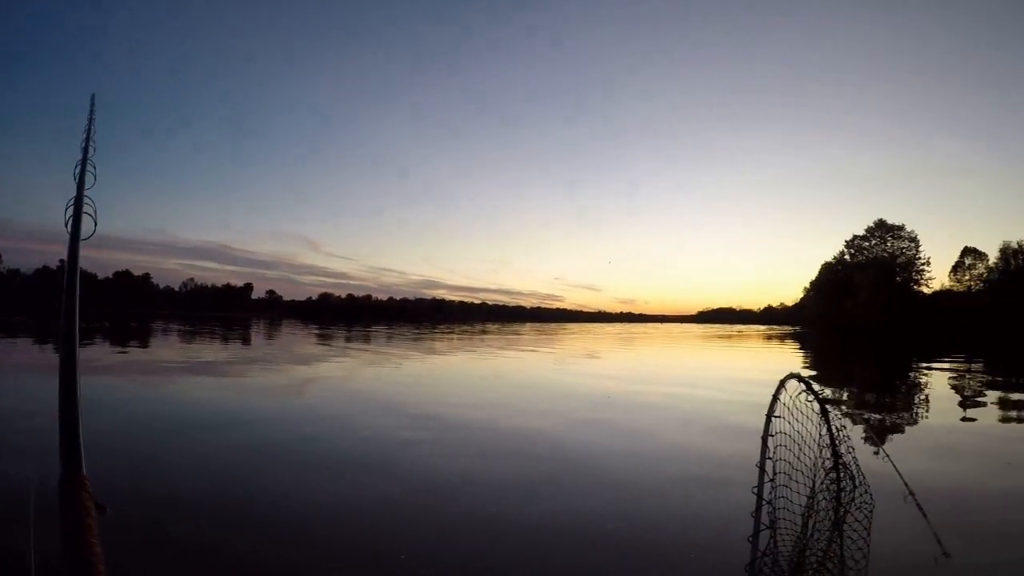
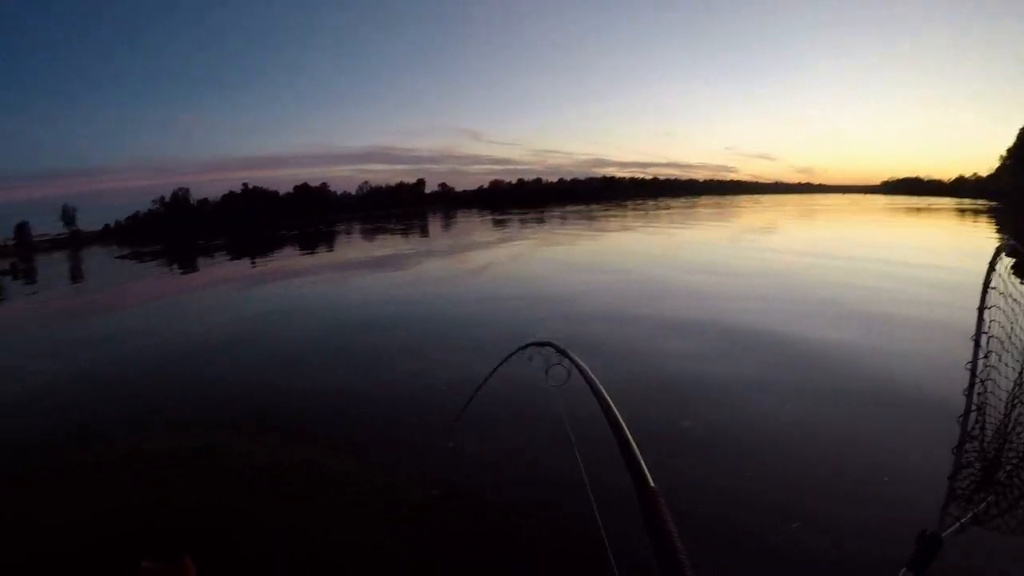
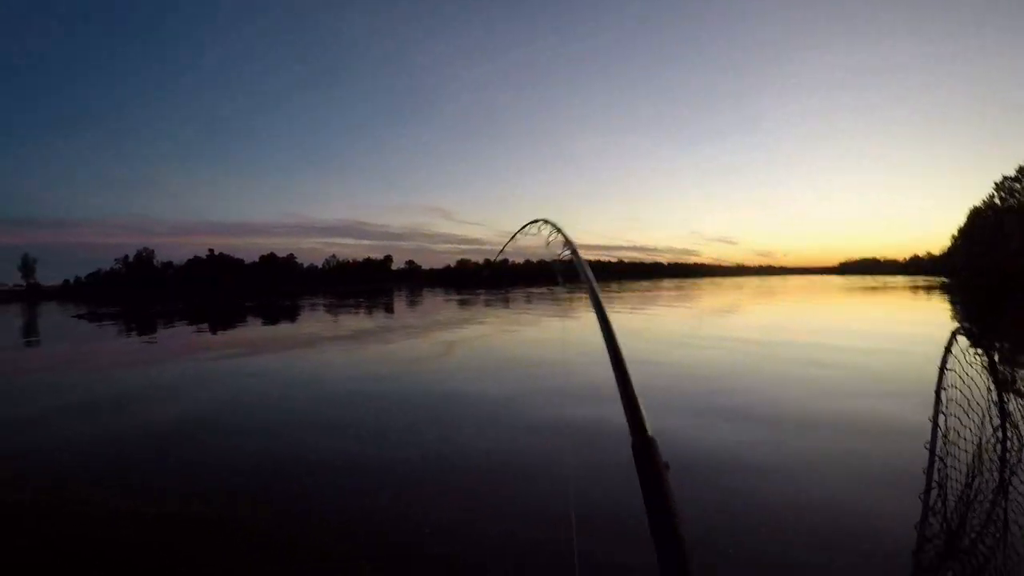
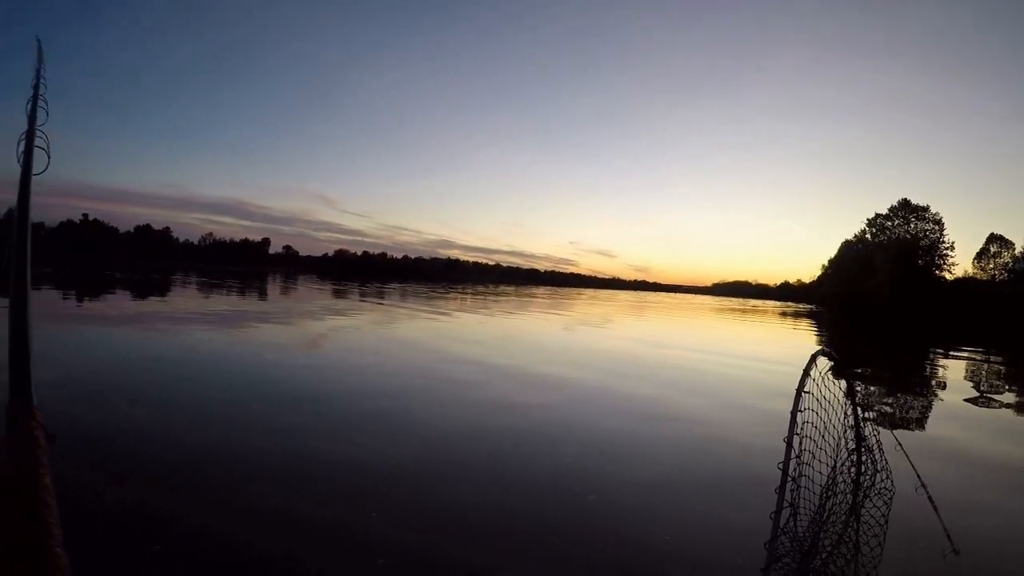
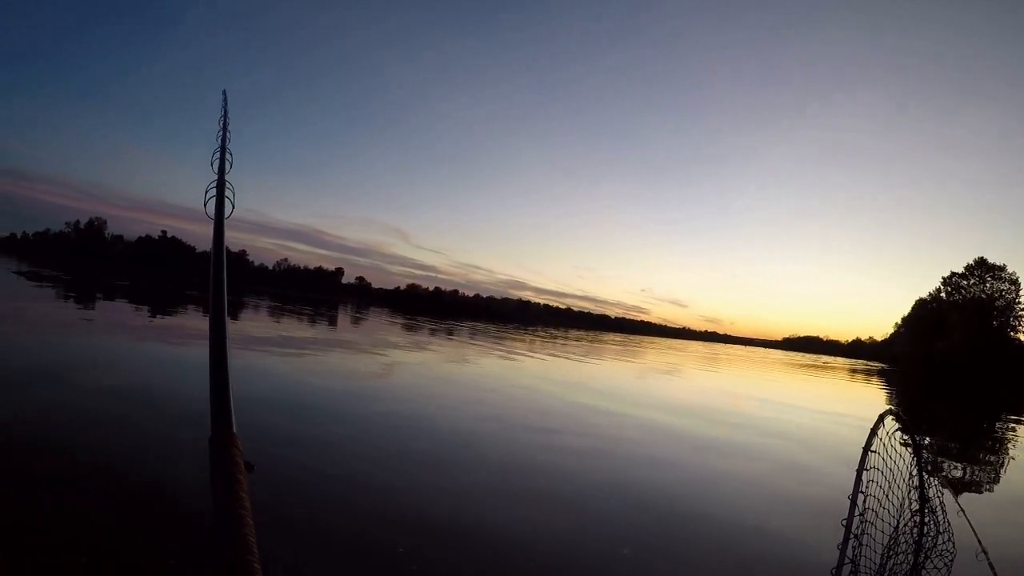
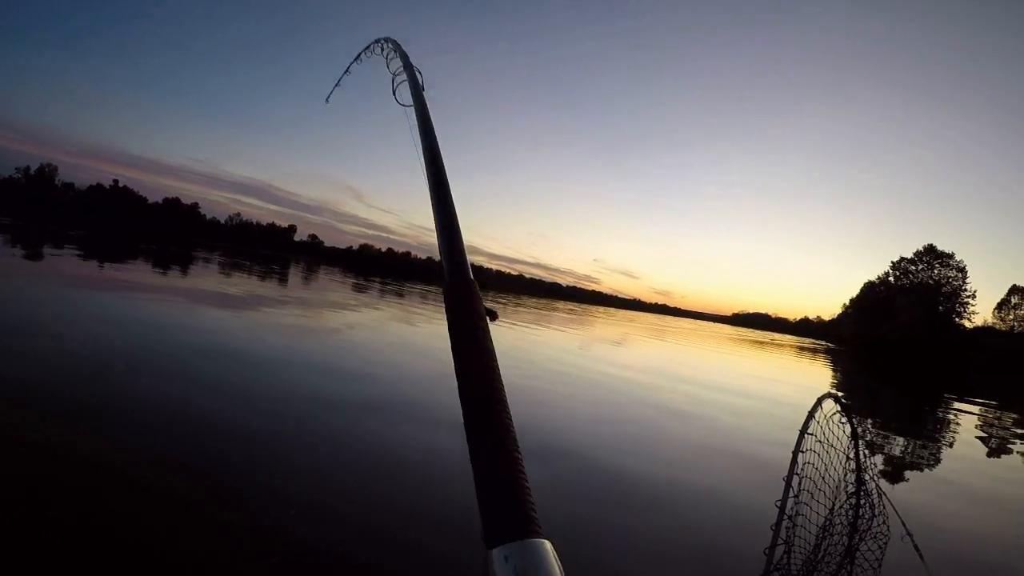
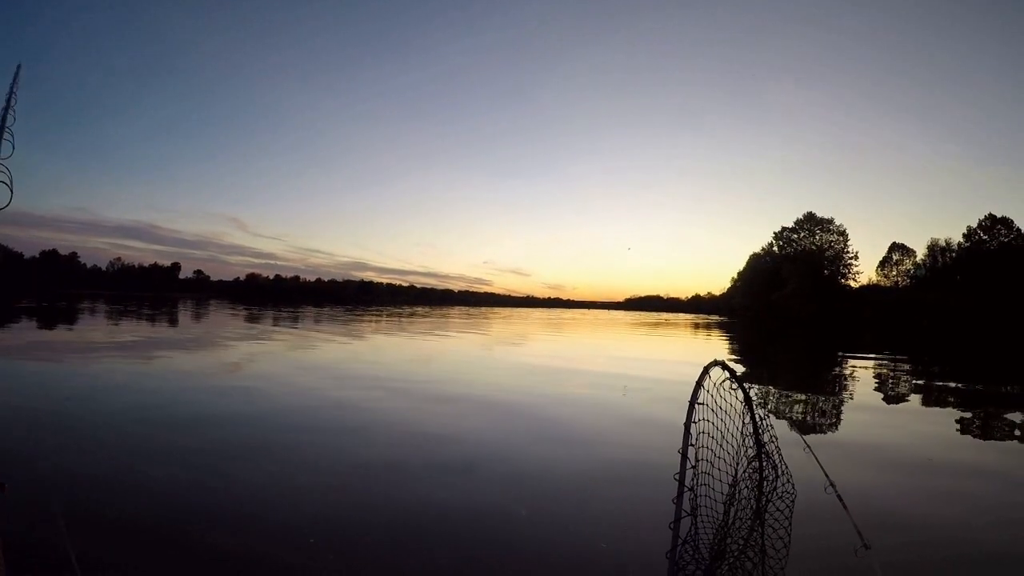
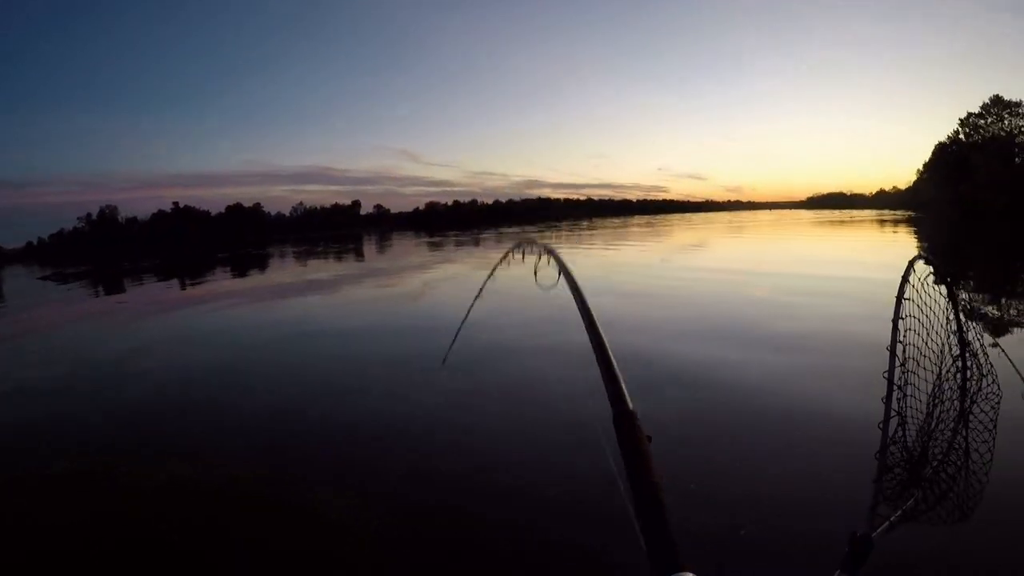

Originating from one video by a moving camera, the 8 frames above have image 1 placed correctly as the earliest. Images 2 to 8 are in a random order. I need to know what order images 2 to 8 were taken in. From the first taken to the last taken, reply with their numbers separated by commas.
7, 4, 5, 6, 3, 8, 2
